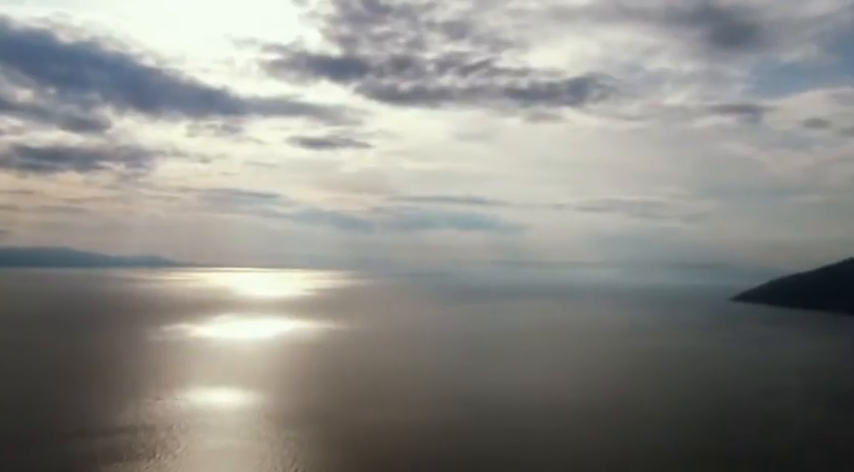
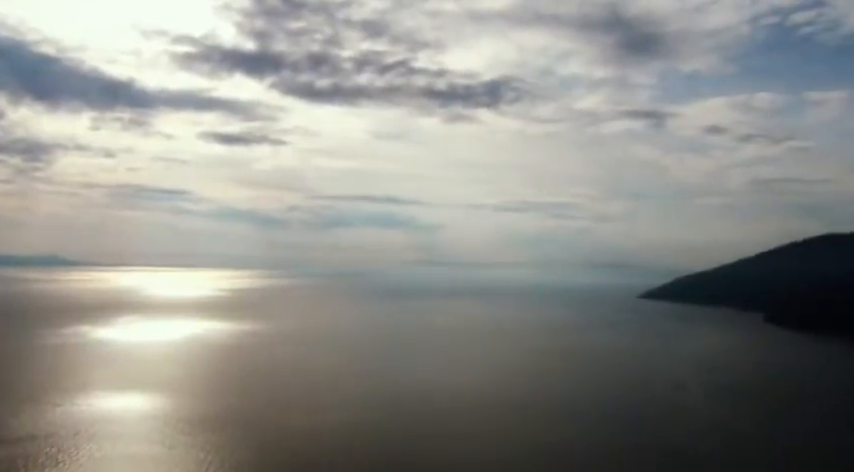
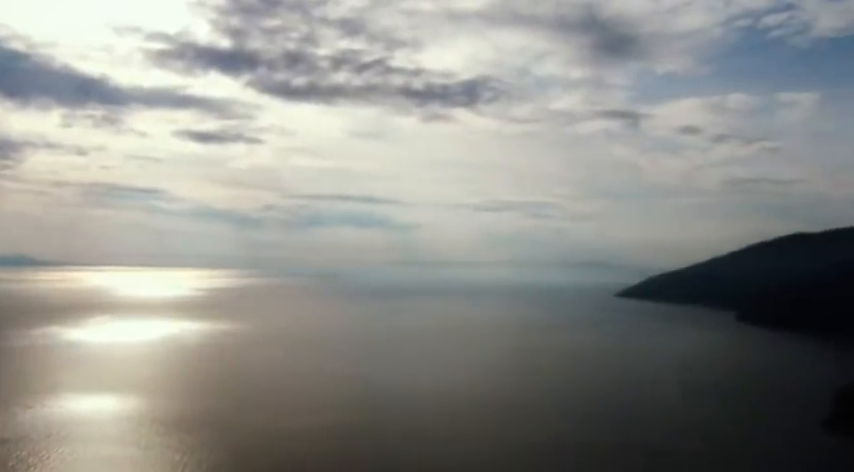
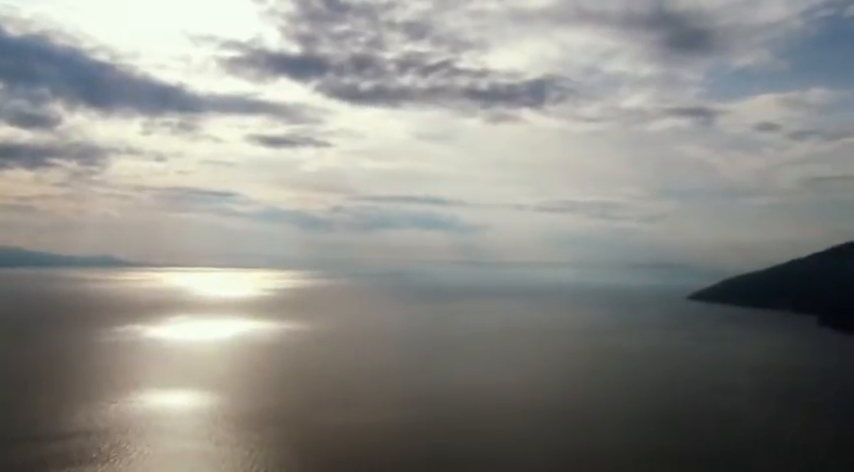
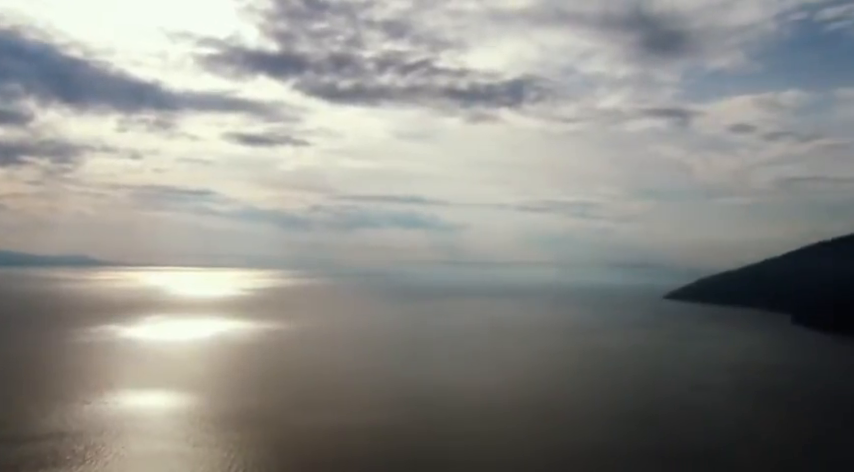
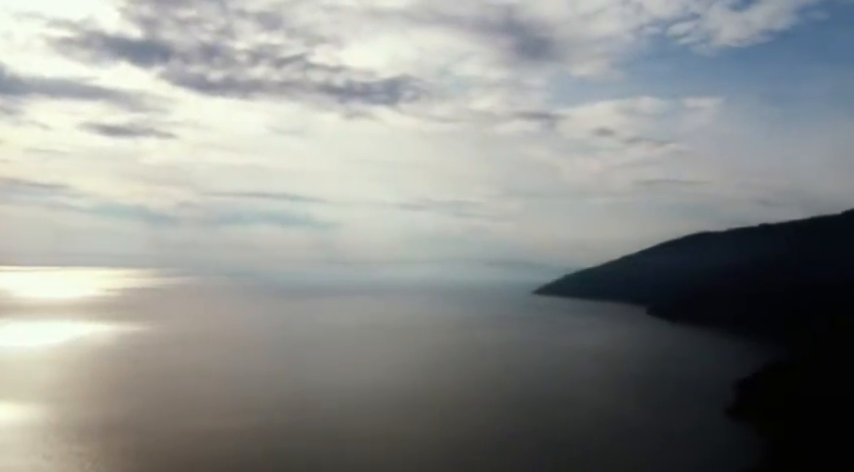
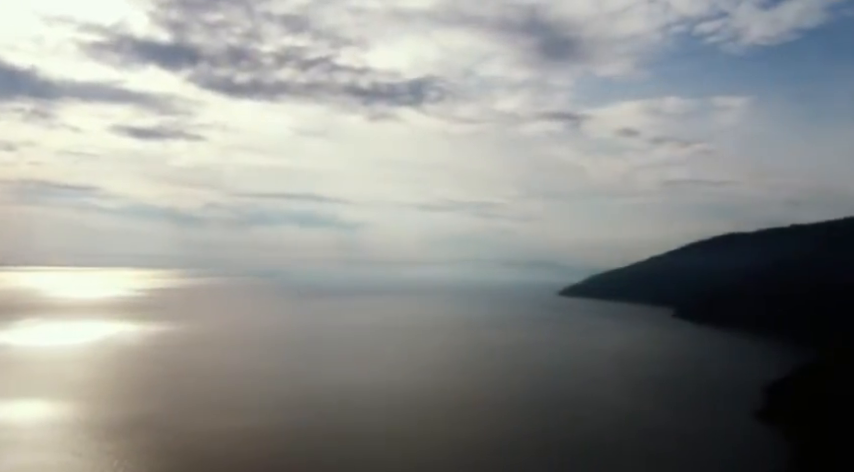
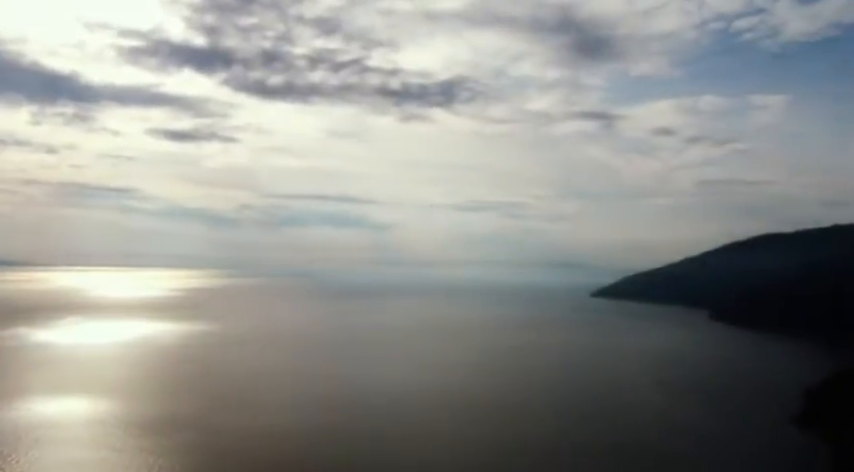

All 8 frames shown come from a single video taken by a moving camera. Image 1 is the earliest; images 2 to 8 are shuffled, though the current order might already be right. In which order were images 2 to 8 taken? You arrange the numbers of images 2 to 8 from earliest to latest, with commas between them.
4, 5, 2, 3, 8, 7, 6
